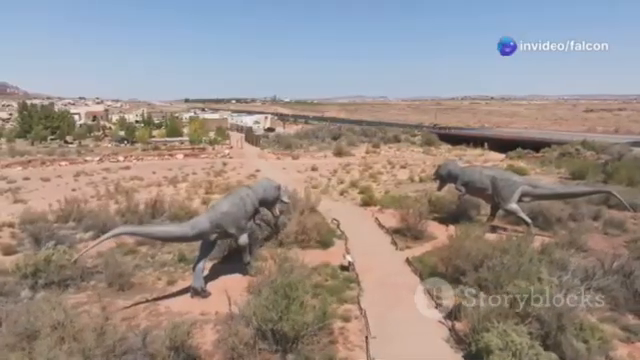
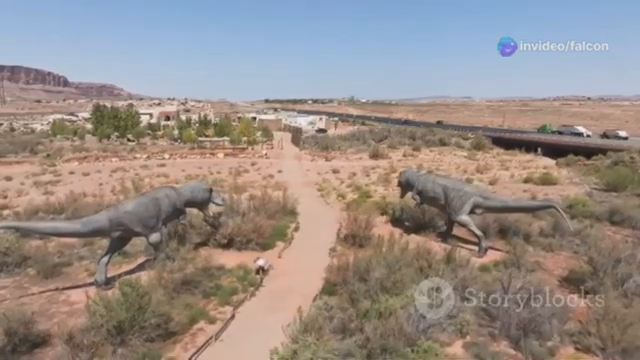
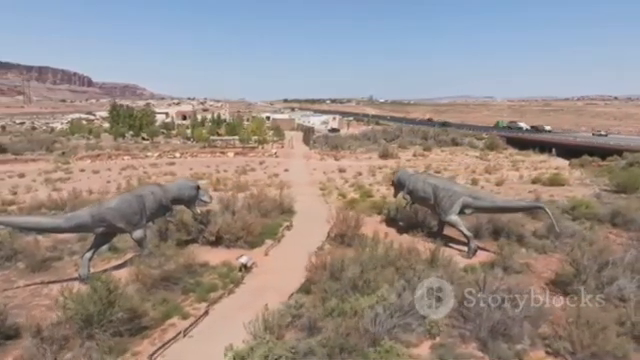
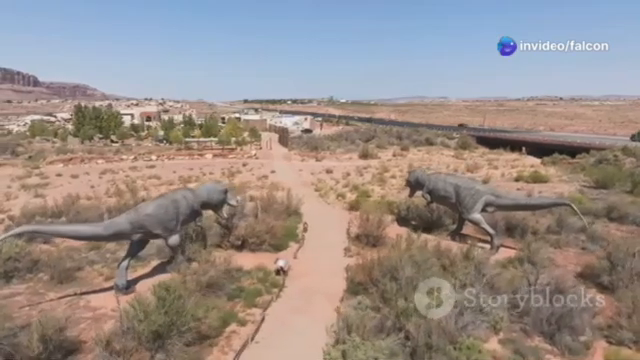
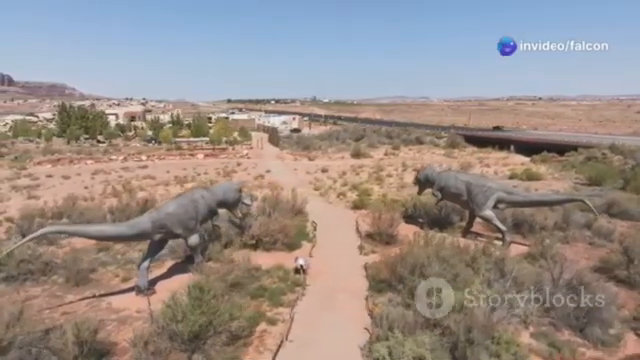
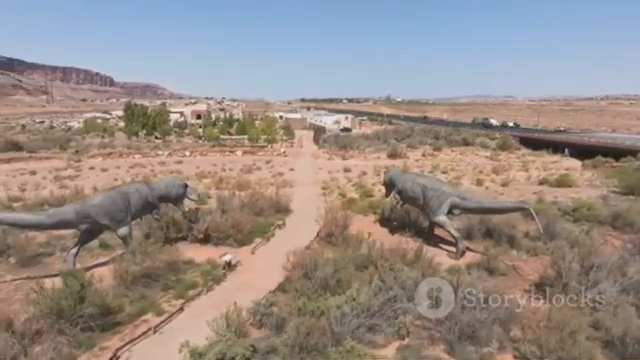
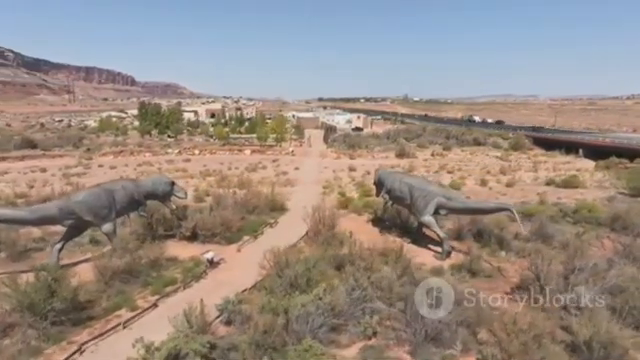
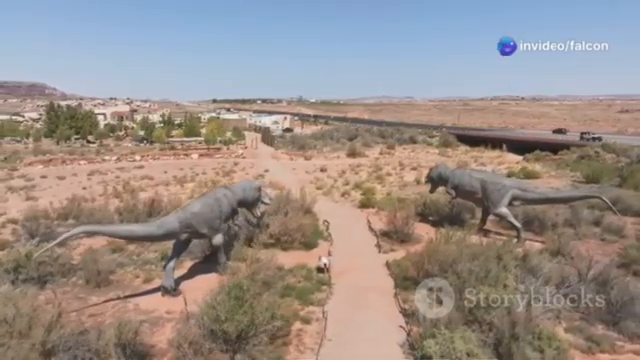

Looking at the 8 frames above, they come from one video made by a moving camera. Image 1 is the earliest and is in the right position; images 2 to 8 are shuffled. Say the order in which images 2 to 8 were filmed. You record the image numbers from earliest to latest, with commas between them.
8, 5, 4, 2, 3, 6, 7
